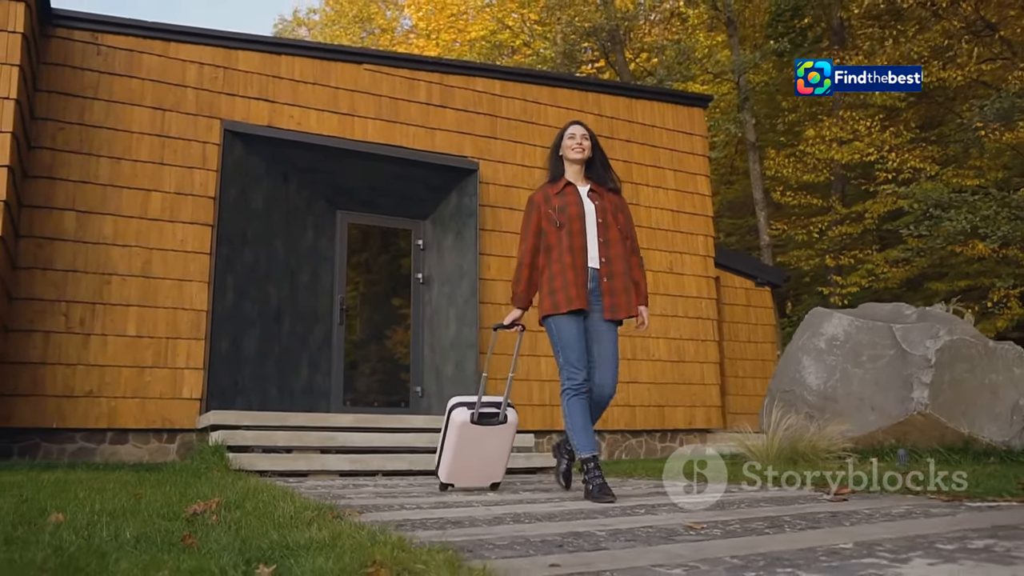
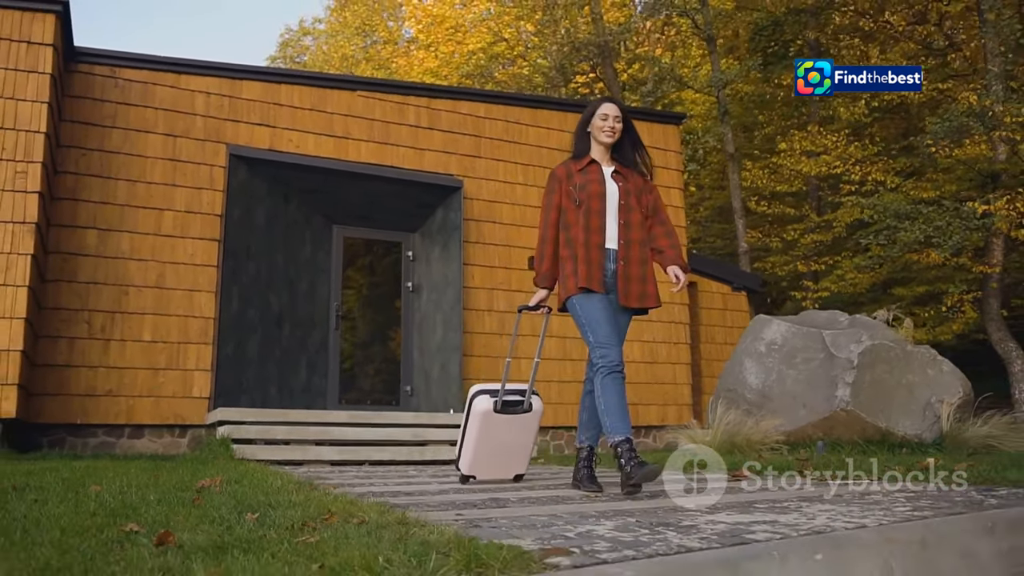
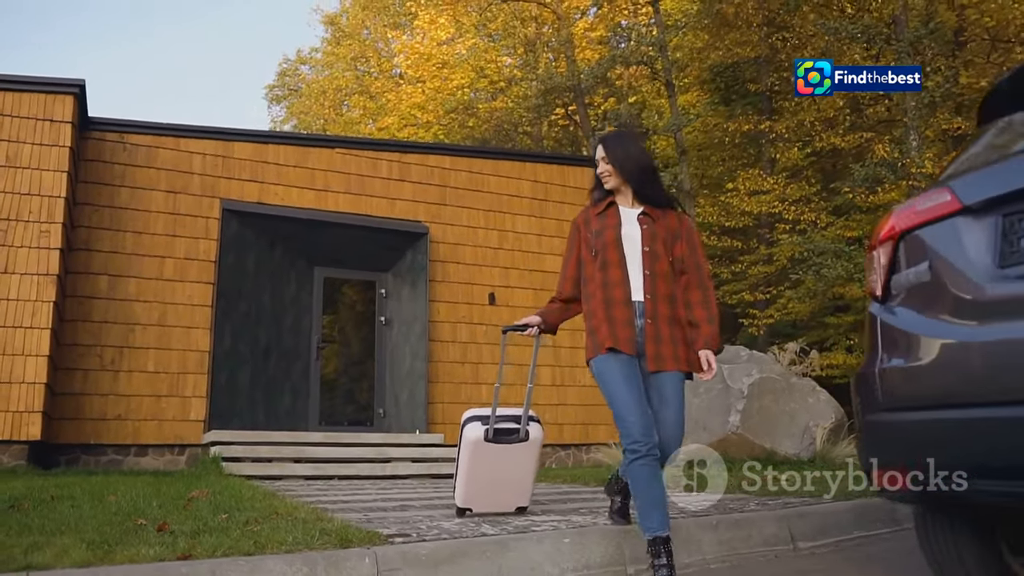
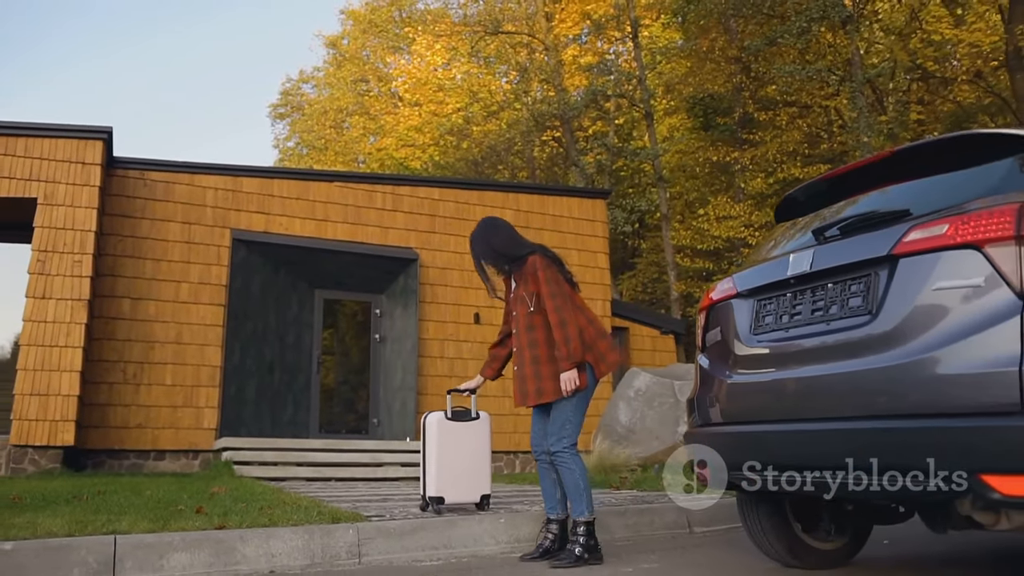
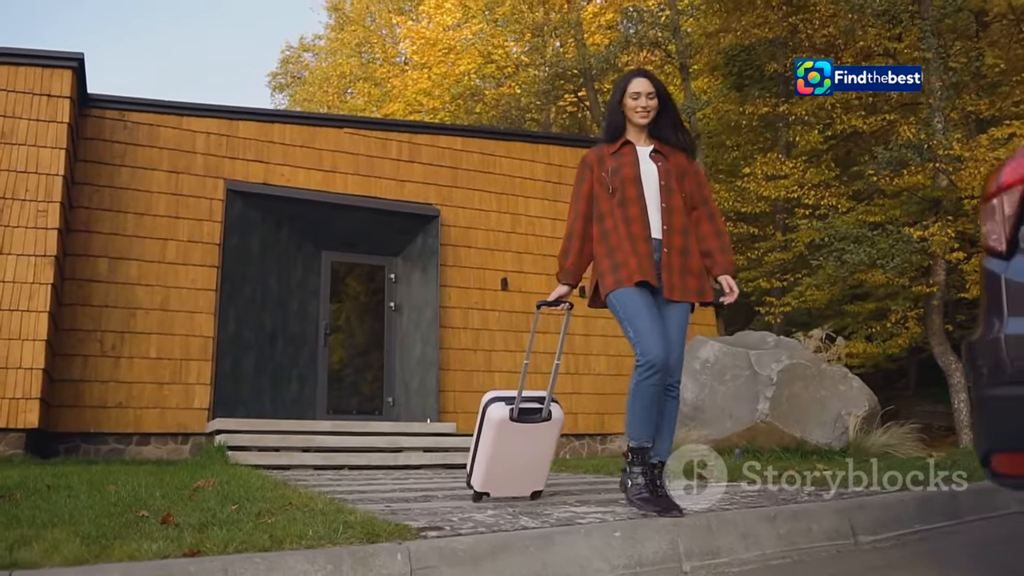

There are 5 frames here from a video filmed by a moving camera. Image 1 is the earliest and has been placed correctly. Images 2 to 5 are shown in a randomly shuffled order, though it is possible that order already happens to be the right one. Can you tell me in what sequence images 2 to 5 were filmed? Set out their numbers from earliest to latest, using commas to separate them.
2, 5, 3, 4
